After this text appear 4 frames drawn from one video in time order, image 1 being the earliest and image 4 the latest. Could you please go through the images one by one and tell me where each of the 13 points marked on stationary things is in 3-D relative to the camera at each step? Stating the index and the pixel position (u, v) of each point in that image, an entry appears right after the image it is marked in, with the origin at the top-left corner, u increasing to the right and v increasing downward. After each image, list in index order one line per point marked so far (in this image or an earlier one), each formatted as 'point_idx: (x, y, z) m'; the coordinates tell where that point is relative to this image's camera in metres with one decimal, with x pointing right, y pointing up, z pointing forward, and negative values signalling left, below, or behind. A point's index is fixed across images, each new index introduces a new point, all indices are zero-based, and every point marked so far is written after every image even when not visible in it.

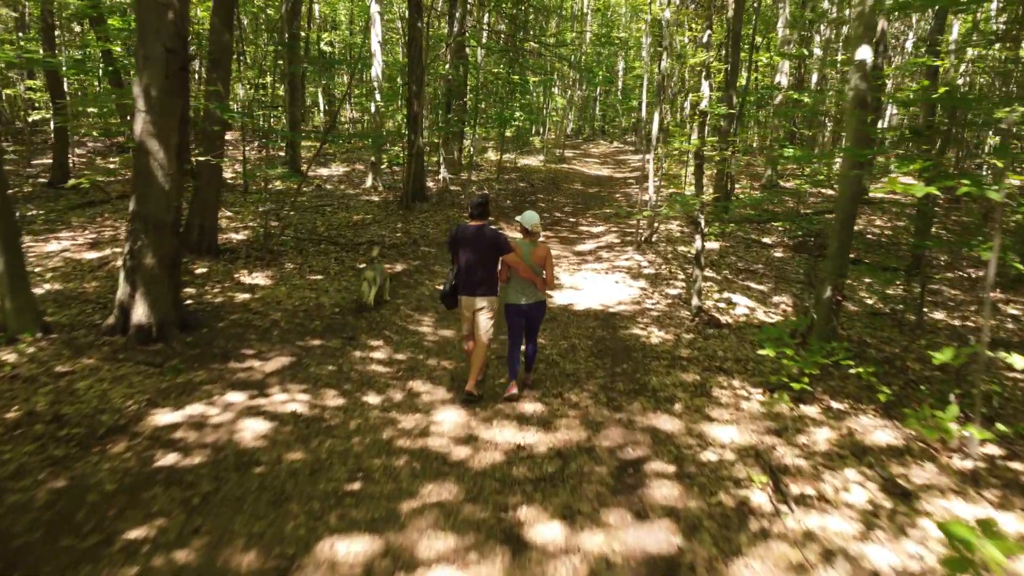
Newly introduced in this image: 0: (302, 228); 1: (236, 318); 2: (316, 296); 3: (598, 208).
0: (-3.1, +0.9, +11.7) m
1: (-2.3, -0.3, +6.6) m
2: (-1.9, -0.1, +7.7) m
3: (+1.9, +1.8, +17.9) m
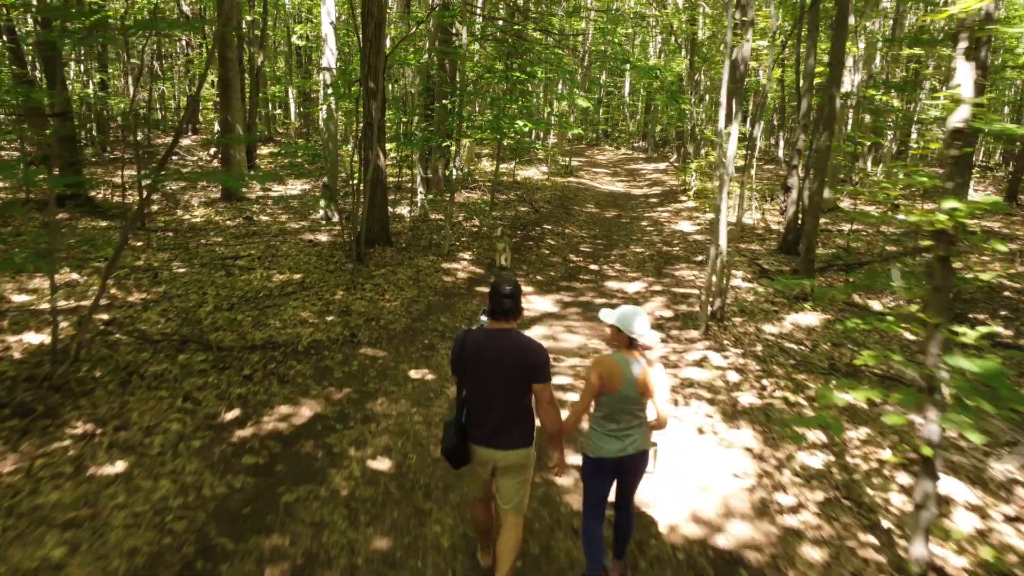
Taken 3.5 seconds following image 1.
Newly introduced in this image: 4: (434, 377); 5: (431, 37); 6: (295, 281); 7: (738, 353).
0: (-3.1, -0.2, +7.3) m
1: (-2.3, -1.3, +2.2) m
2: (-1.9, -1.1, +3.3) m
3: (+1.9, +0.7, +13.5) m
4: (-0.6, -0.7, +6.2) m
5: (-1.4, +4.2, +13.2) m
6: (-2.3, +0.1, +8.5) m
7: (+2.1, -0.6, +7.3) m
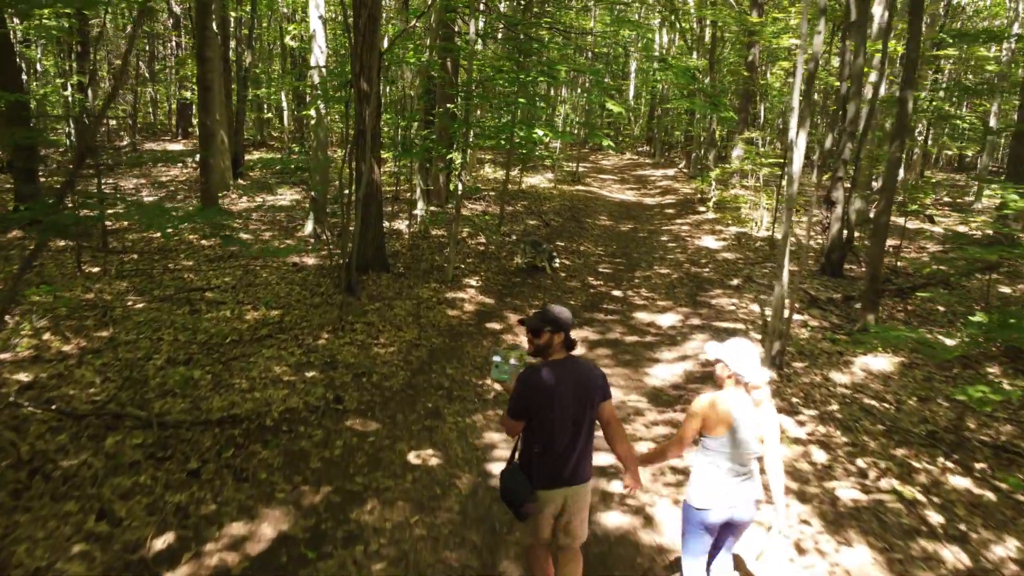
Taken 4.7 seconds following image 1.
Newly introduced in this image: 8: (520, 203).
0: (-2.9, -0.5, +5.9) m
1: (-2.1, -1.6, +0.8) m
2: (-1.7, -1.5, +1.9) m
3: (+2.1, +0.4, +12.2) m
4: (-0.4, -1.0, +4.8) m
5: (-1.2, +3.8, +11.9) m
6: (-2.2, -0.3, +7.1) m
7: (+2.2, -1.0, +5.9) m
8: (+0.2, +1.8, +16.8) m
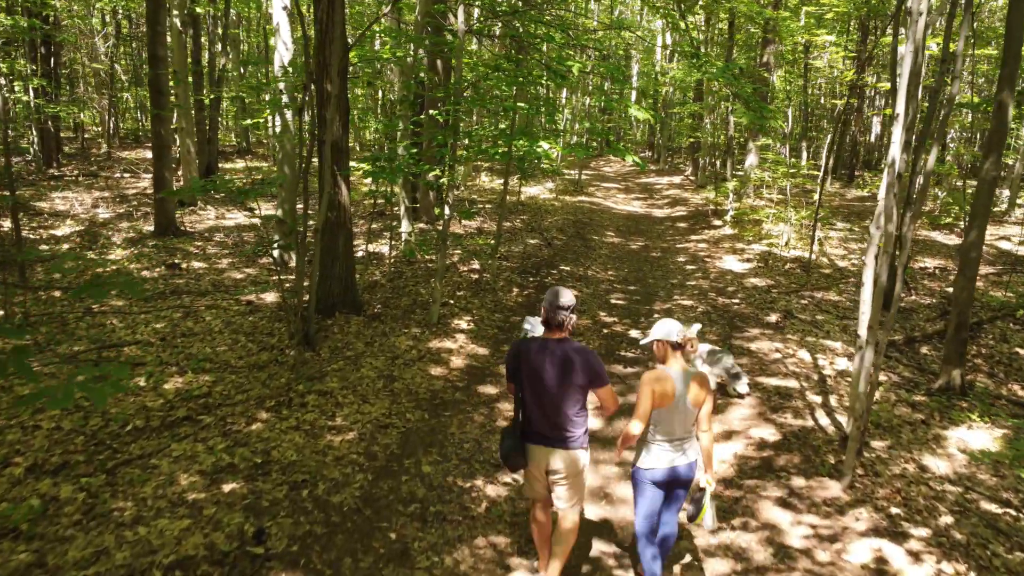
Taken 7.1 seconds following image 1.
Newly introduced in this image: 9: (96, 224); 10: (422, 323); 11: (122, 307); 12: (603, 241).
0: (-2.9, -0.9, +4.3) m
1: (-2.1, -2.0, -0.8) m
2: (-1.7, -1.9, +0.3) m
3: (+2.0, -0.1, +10.5) m
4: (-0.4, -1.5, +3.2) m
5: (-1.2, +3.4, +10.2) m
6: (-2.2, -0.7, +5.5) m
7: (+2.2, -1.4, +4.3) m
8: (+0.1, +1.3, +15.2) m
9: (-6.5, +1.0, +12.5) m
10: (-0.8, -0.3, +7.9) m
11: (-3.8, -0.2, +7.7) m
12: (+1.6, +0.8, +14.4) m
